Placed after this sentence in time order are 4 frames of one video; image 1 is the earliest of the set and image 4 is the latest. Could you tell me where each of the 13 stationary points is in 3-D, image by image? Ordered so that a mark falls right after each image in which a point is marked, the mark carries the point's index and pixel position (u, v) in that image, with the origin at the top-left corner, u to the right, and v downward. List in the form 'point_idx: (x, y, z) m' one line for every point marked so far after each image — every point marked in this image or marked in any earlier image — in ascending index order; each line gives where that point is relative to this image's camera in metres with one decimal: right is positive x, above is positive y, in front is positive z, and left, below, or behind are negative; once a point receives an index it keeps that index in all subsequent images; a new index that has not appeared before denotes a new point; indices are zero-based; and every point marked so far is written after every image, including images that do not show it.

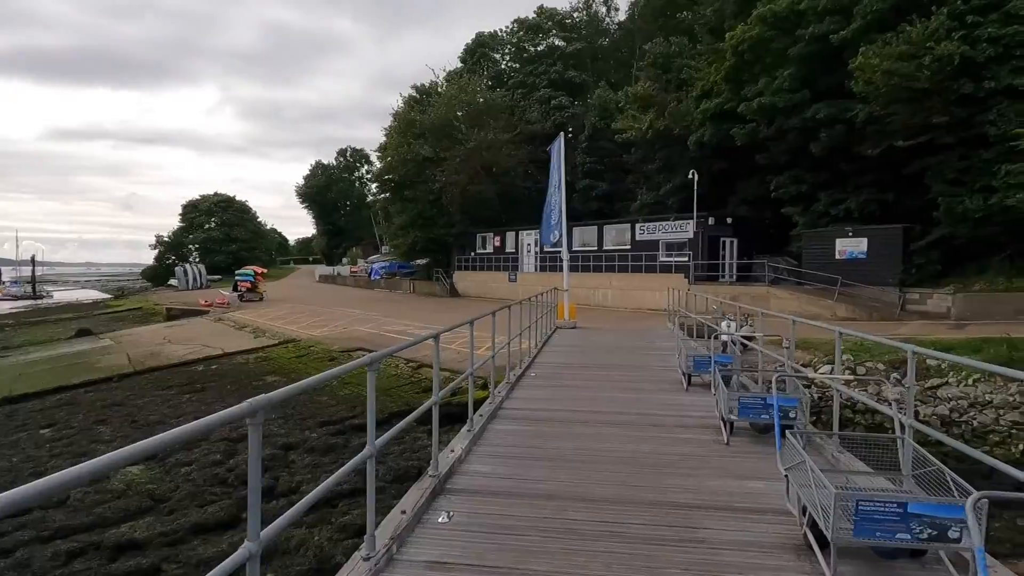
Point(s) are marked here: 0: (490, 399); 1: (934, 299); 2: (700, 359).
0: (-0.2, -1.1, +6.3) m
1: (+12.2, -0.3, +19.1) m
2: (+2.1, -0.8, +7.3) m
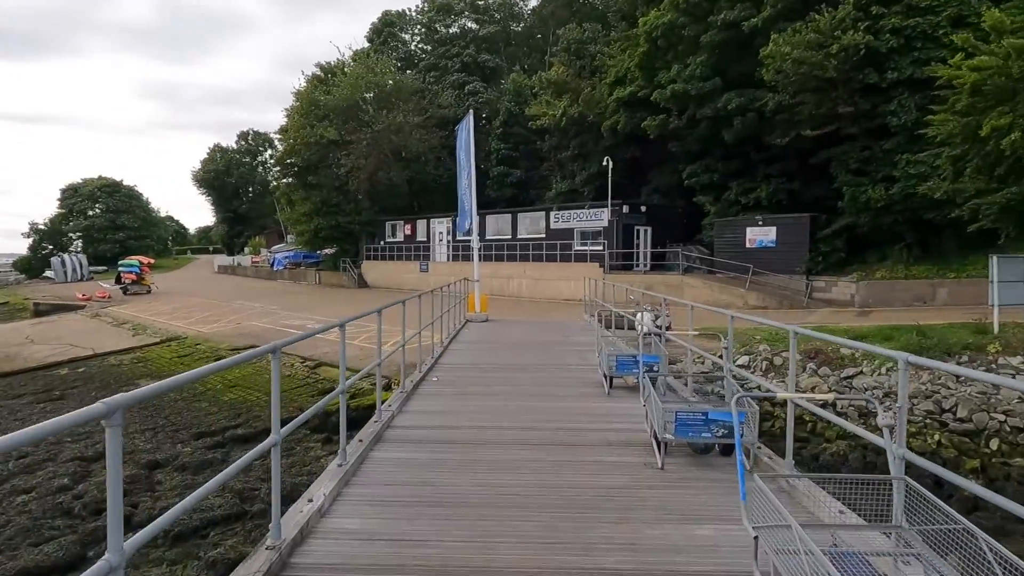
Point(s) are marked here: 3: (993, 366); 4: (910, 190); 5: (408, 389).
0: (-1.1, -1.0, +5.2) m
1: (+9.6, 0.0, +19.4) m
2: (+1.1, -0.7, +6.4) m
3: (+8.2, -1.3, +11.3) m
4: (+11.2, +2.8, +18.5) m
5: (-1.0, -1.0, +6.4) m
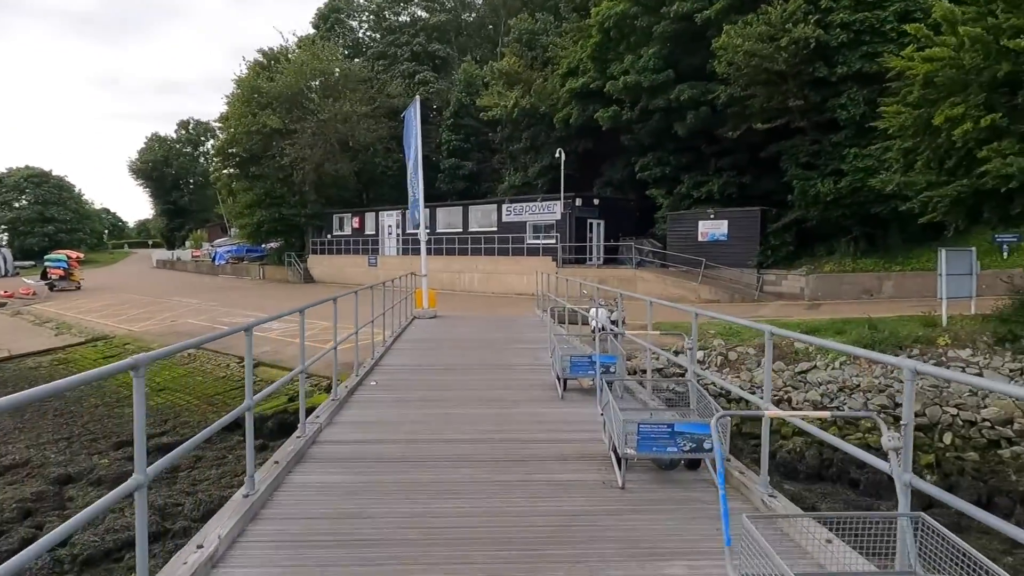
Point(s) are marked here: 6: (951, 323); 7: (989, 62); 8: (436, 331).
0: (-1.5, -1.0, +4.5) m
1: (+8.2, +0.2, +19.5) m
2: (+0.6, -0.6, +5.9) m
3: (+7.4, -1.2, +11.3) m
4: (+9.8, +3.0, +18.7) m
5: (-1.5, -0.9, +5.8) m
6: (+8.1, -0.6, +12.3) m
7: (+7.2, +3.4, +10.0) m
8: (-1.3, -0.7, +11.1) m
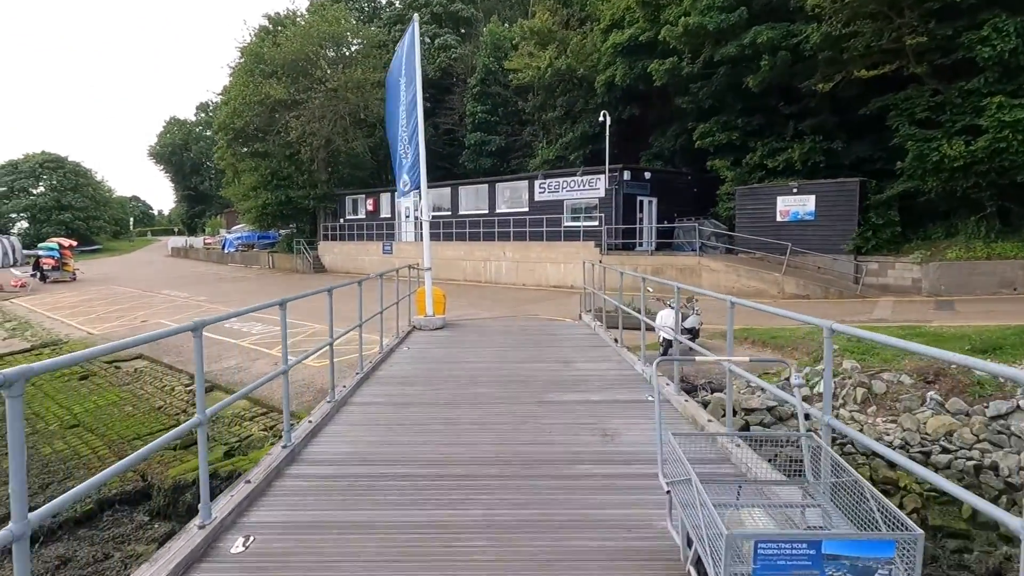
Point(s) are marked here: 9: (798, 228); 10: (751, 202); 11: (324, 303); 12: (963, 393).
0: (-1.3, -1.1, +0.8) m
1: (+9.0, +0.4, +15.2) m
2: (+0.8, -0.8, +2.1) m
3: (+7.8, -1.2, +7.1) m
4: (+10.6, +3.1, +14.3) m
5: (-1.3, -1.1, +2.0) m
6: (+8.6, -0.6, +8.0) m
7: (+7.6, +3.4, +5.7) m
8: (-0.8, -0.7, +7.3) m
9: (+7.5, +1.6, +17.2) m
10: (+6.6, +2.4, +18.1) m
11: (-4.9, -0.3, +17.1) m
12: (+5.5, -1.3, +8.1) m
